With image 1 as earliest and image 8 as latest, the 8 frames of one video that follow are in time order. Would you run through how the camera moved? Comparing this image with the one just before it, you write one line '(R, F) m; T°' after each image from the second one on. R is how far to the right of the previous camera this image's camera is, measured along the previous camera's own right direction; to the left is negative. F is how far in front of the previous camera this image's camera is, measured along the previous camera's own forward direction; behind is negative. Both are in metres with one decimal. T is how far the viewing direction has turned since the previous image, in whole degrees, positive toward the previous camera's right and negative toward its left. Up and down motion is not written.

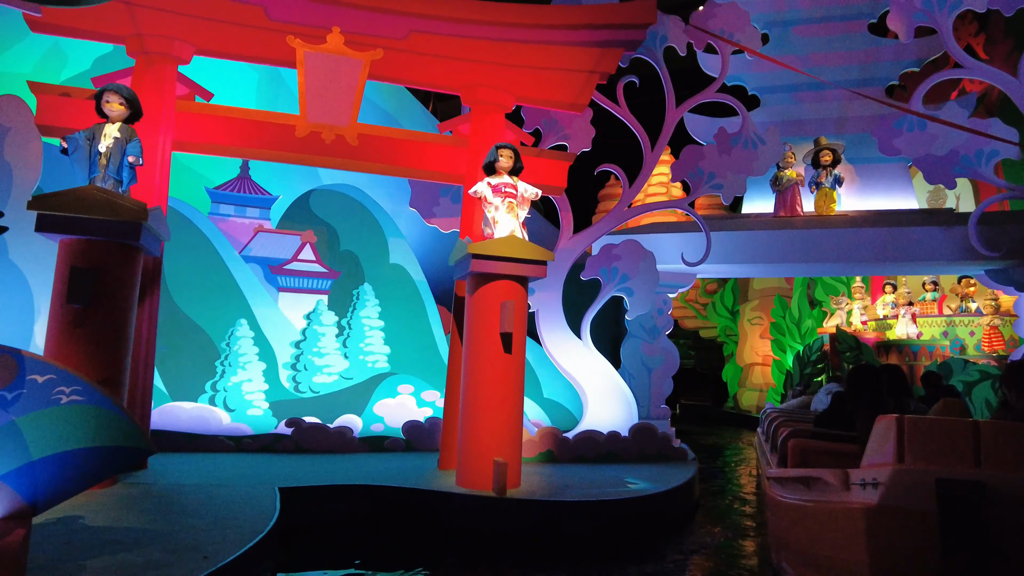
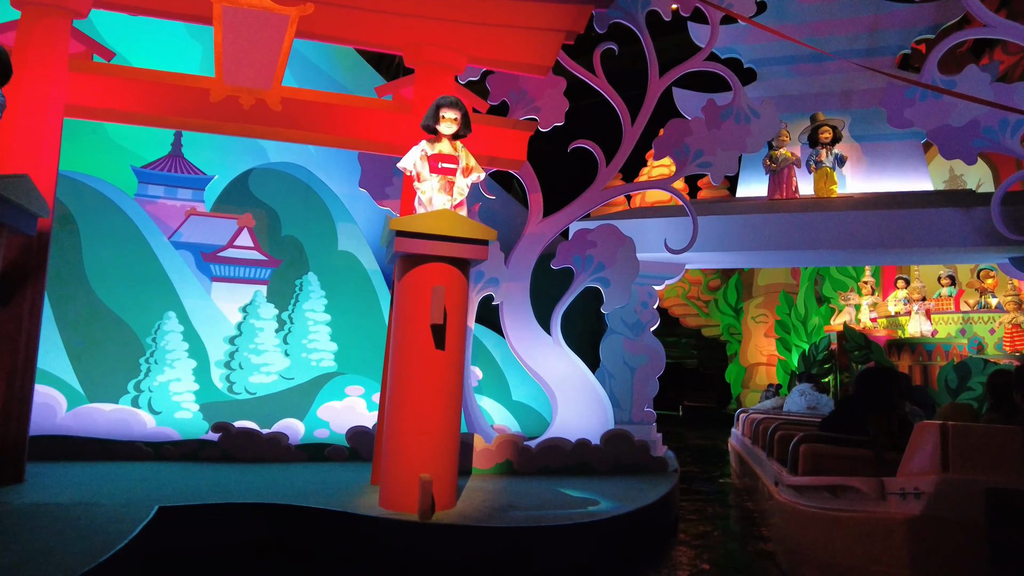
(+0.4, +0.6) m; -1°
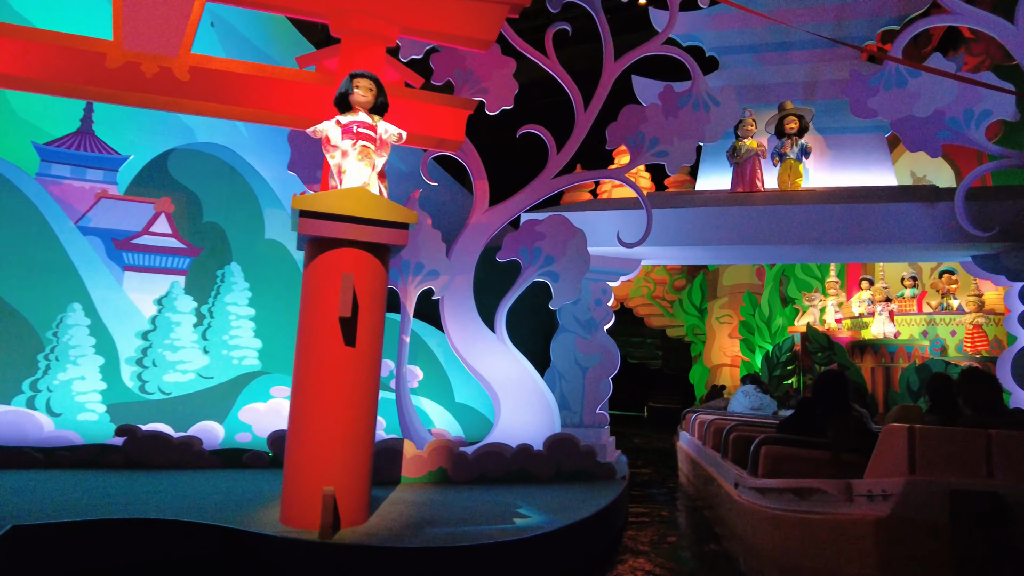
(+0.2, +0.4) m; +2°
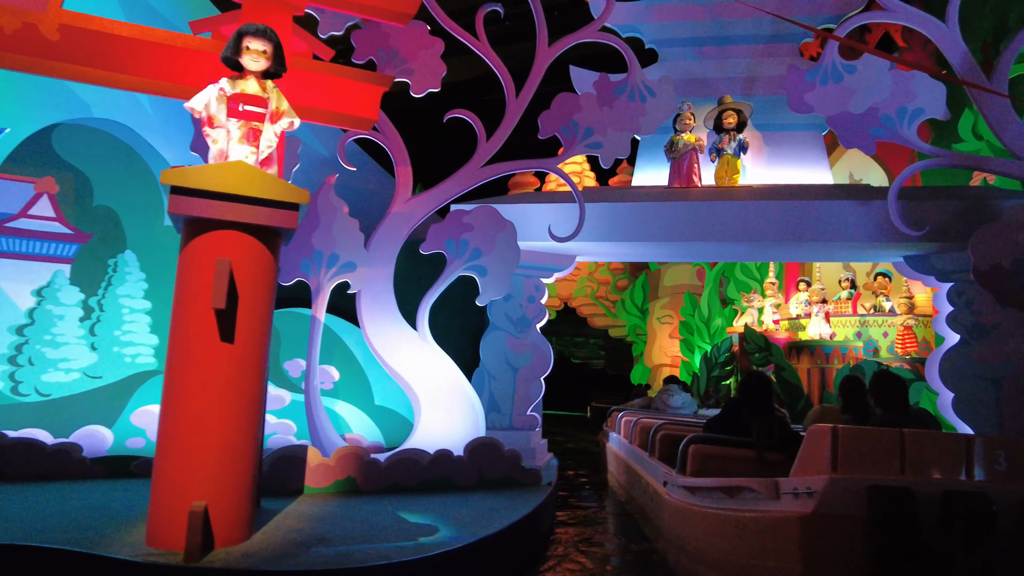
(+0.2, +0.3) m; +4°
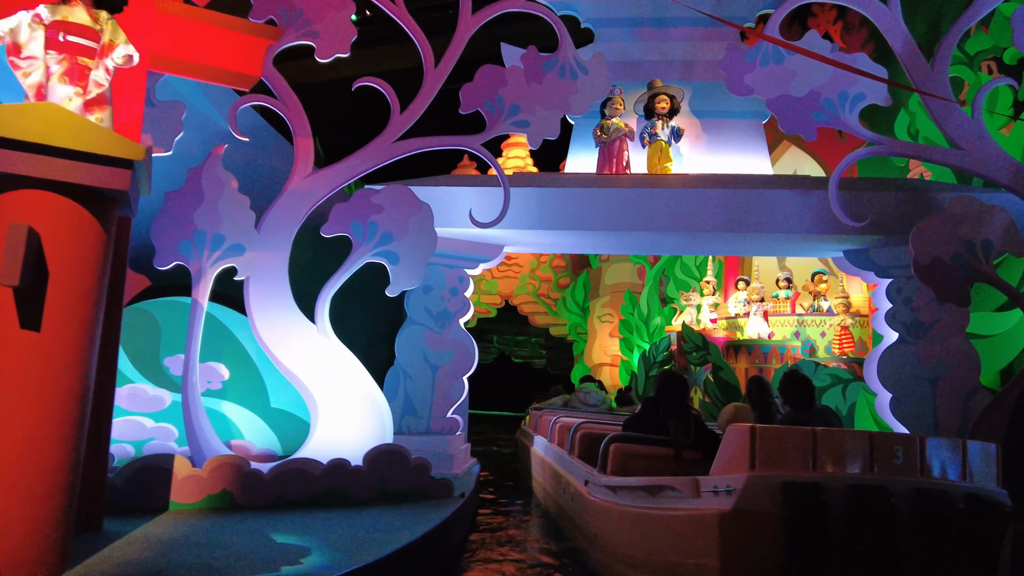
(+0.2, +0.4) m; +4°
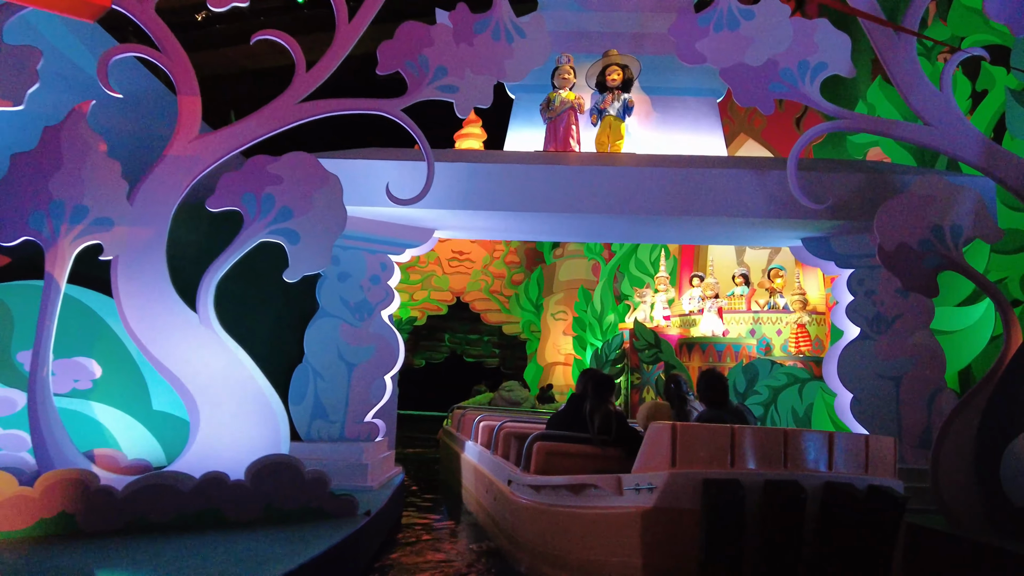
(+0.2, +0.5) m; +3°
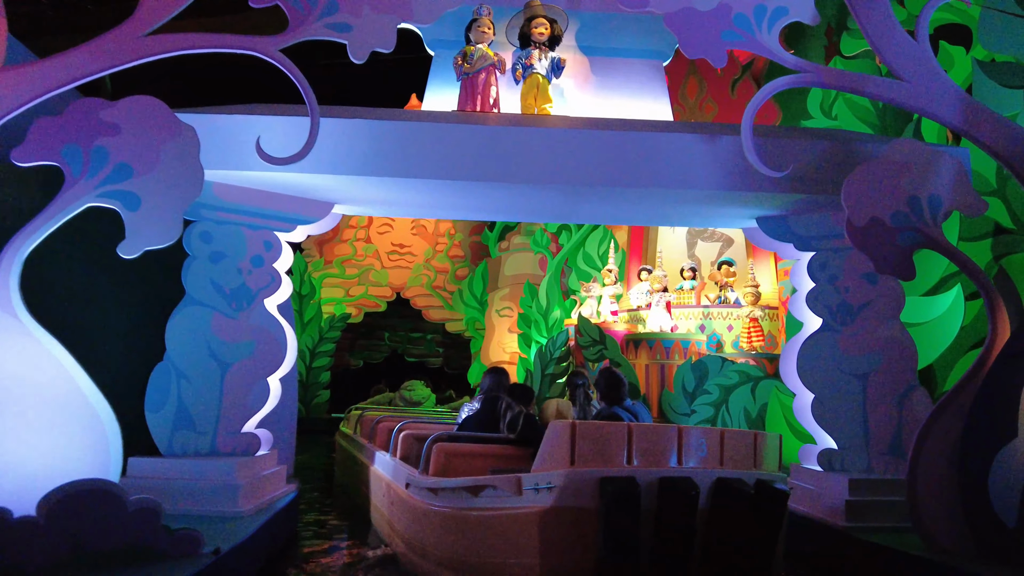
(+0.3, +0.7) m; +4°
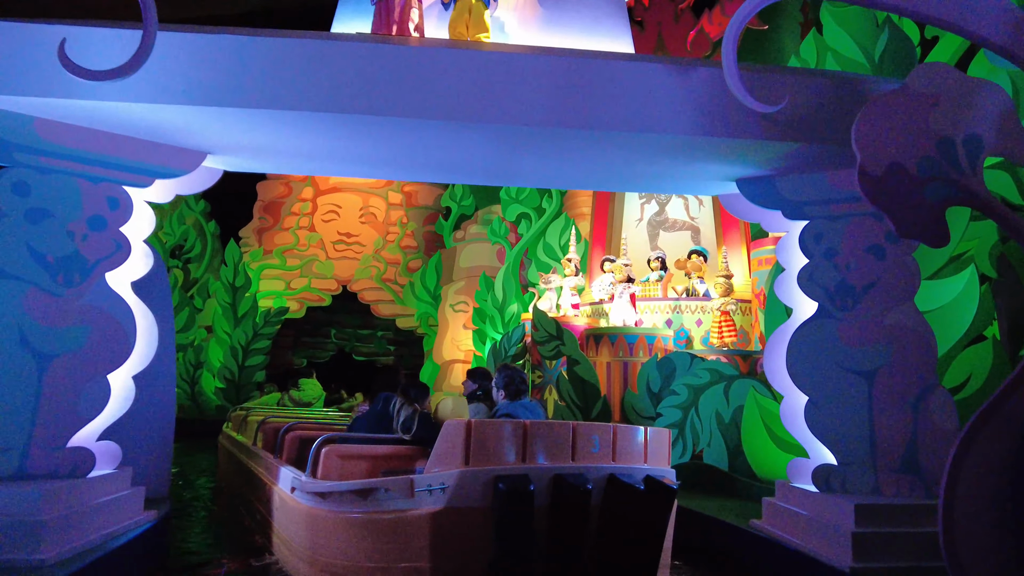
(+0.2, +0.8) m; +3°
